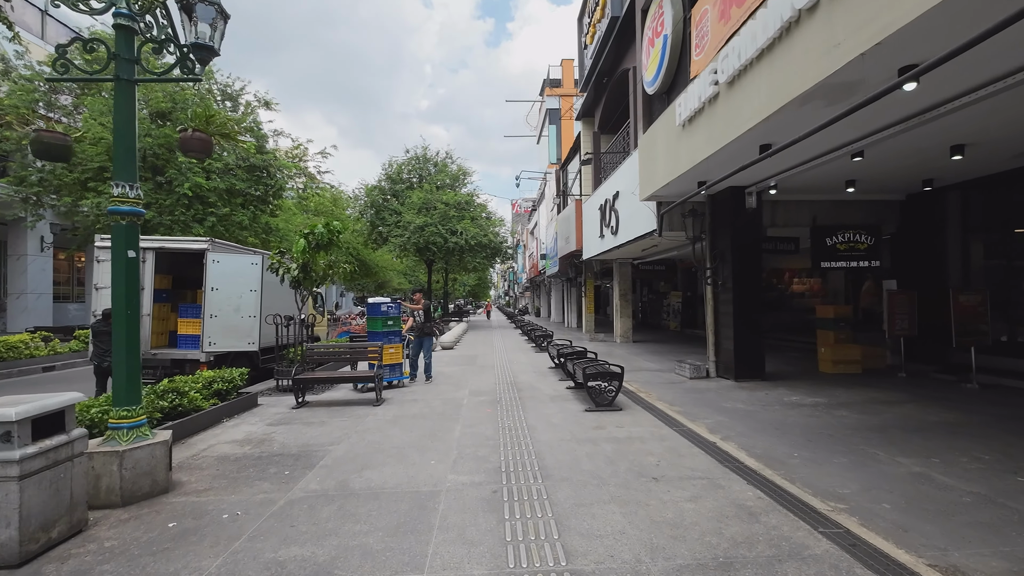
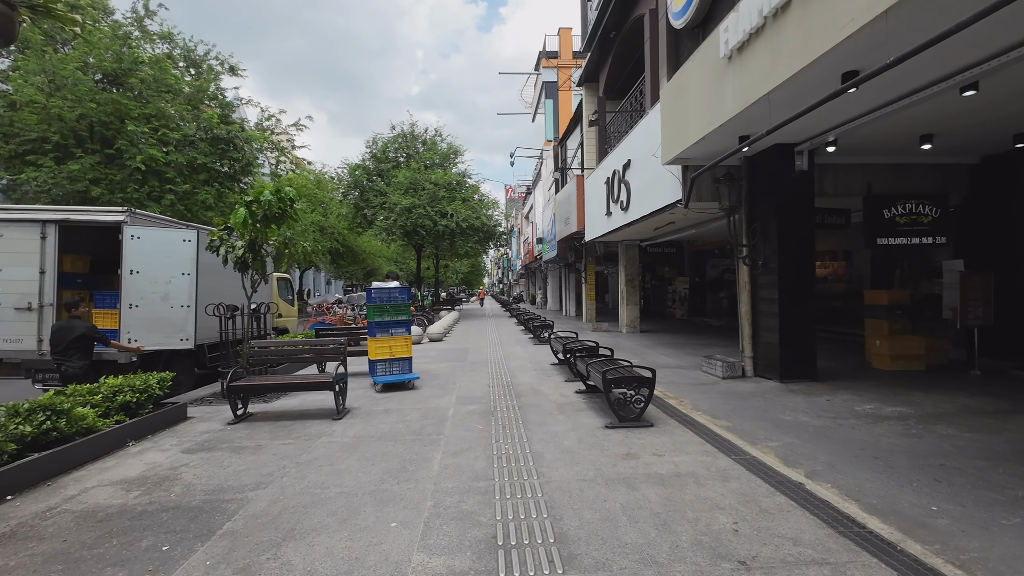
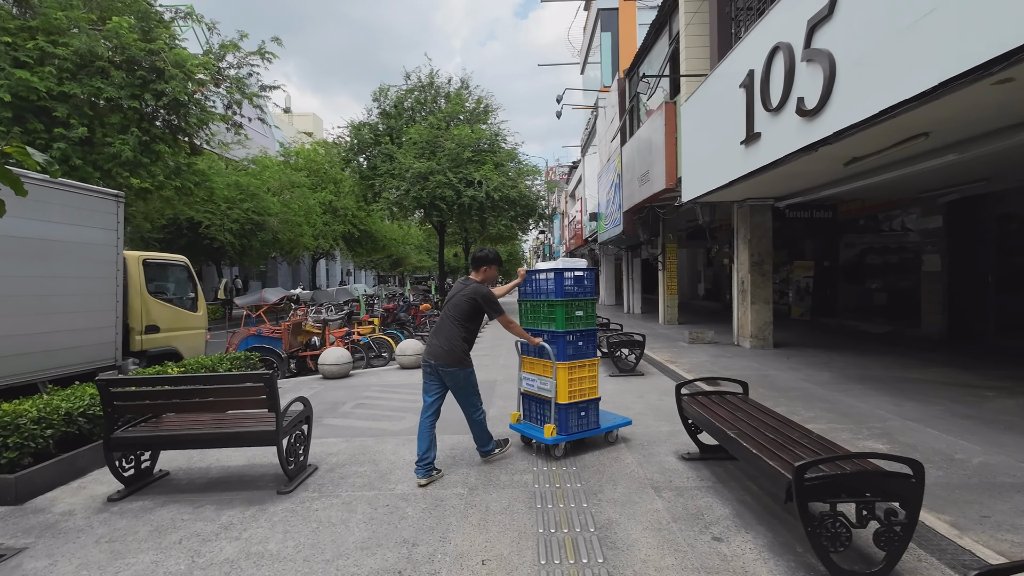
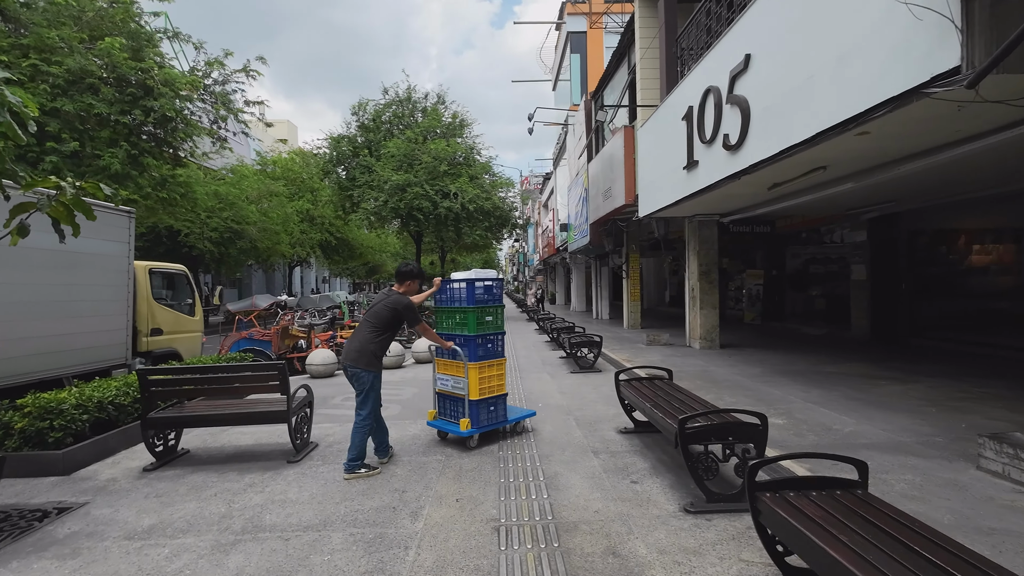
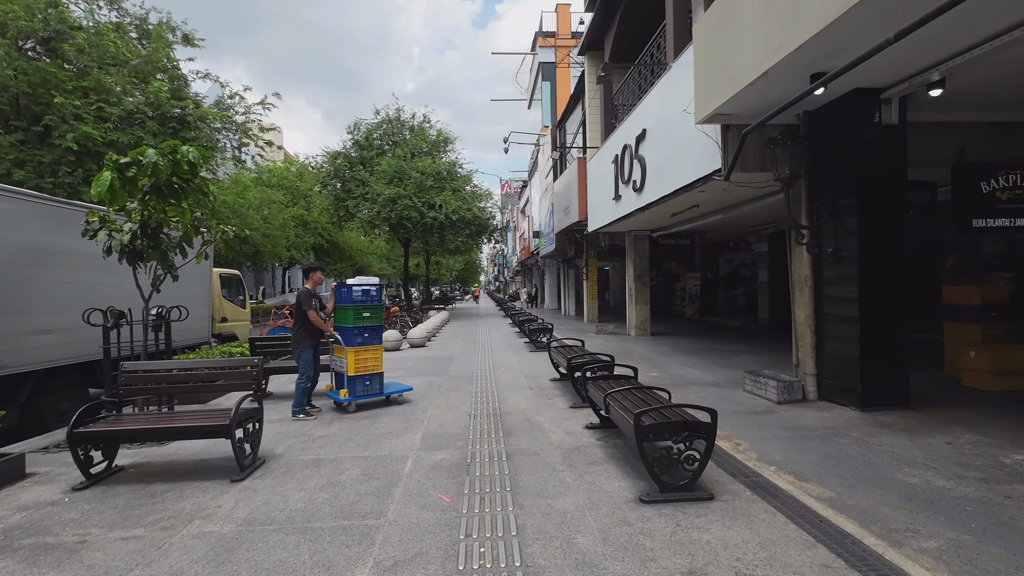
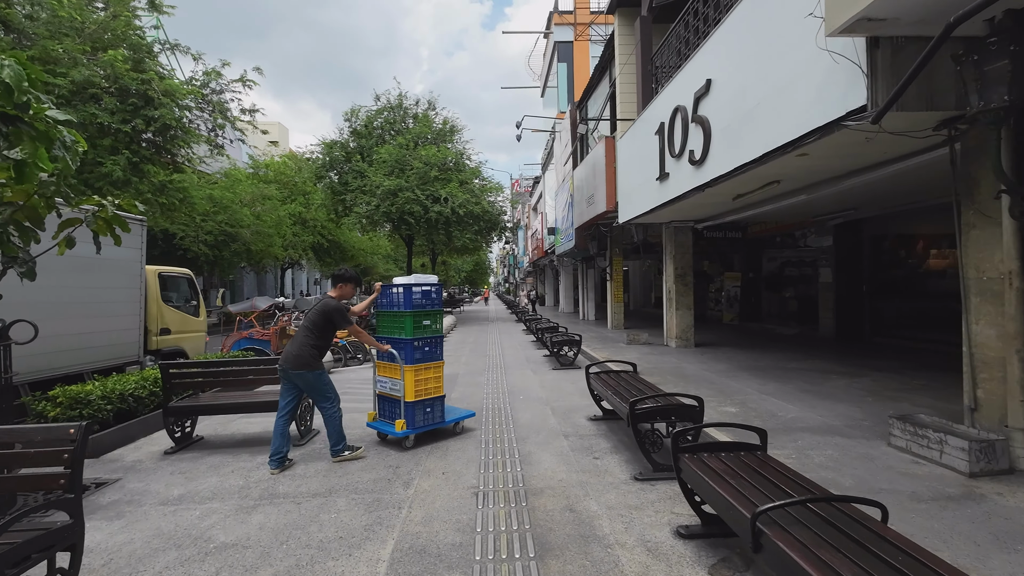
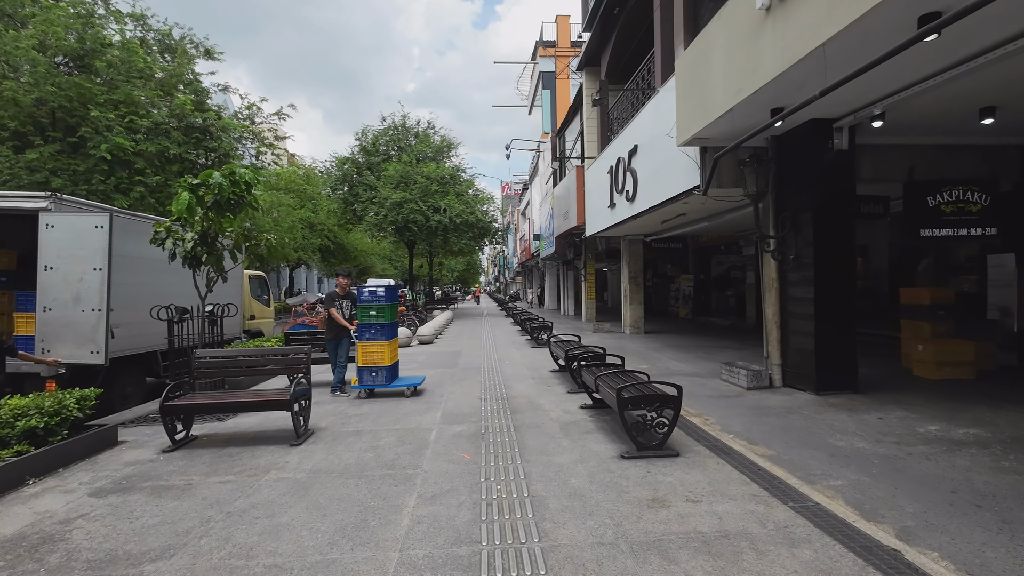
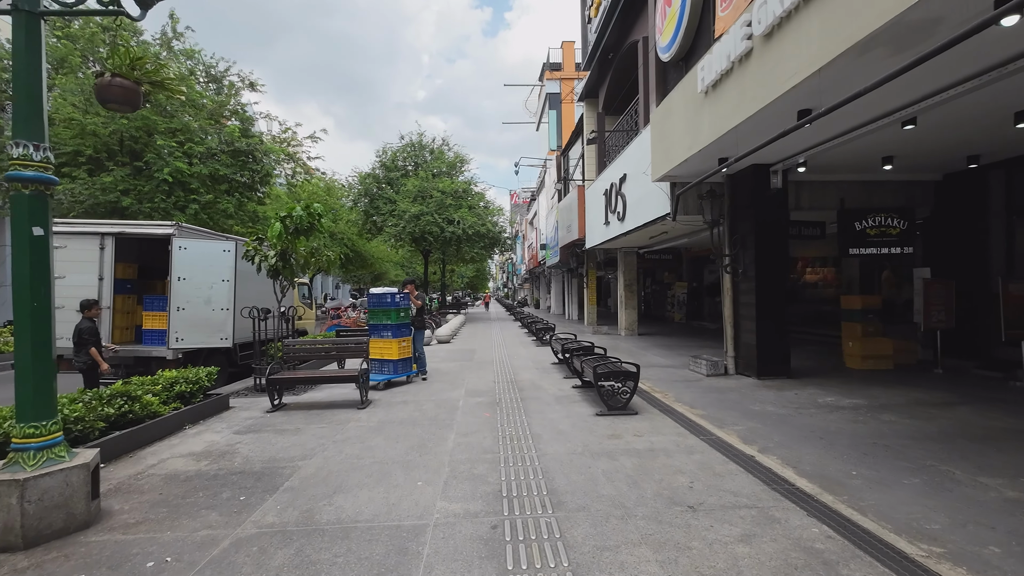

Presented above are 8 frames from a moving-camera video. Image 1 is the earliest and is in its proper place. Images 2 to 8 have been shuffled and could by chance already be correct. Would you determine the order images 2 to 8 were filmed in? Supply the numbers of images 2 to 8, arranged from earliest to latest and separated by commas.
8, 2, 7, 5, 6, 4, 3
